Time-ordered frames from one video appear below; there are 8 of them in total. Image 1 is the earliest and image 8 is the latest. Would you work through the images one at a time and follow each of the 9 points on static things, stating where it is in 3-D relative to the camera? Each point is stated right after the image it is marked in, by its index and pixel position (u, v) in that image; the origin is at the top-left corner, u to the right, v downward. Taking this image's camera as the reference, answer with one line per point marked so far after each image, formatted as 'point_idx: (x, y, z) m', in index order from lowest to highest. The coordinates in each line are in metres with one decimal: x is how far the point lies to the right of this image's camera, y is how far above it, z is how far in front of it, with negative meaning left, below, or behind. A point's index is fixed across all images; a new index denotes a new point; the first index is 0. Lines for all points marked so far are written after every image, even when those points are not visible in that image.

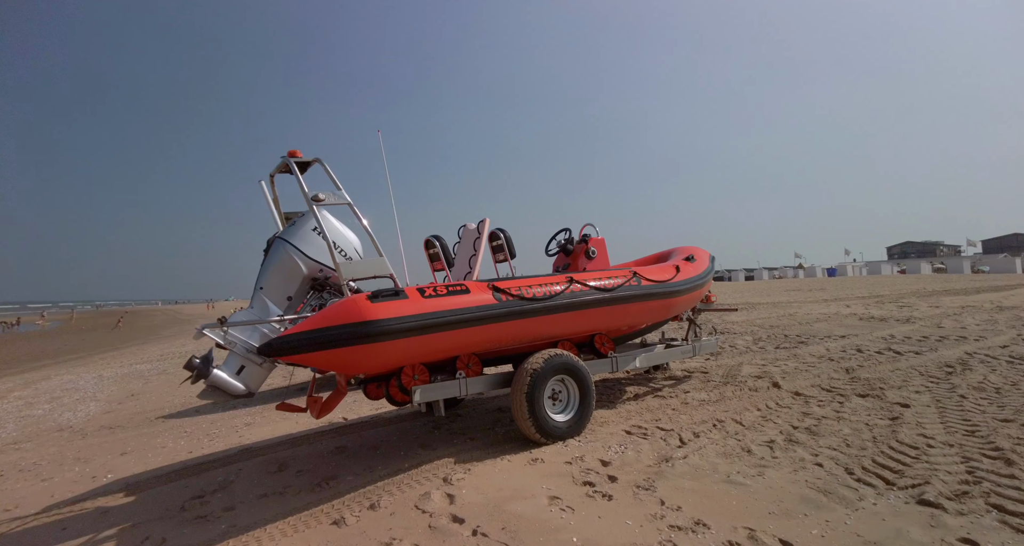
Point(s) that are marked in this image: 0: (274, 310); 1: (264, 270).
0: (-2.2, -0.3, +4.4) m
1: (-2.3, 0.0, +4.5) m
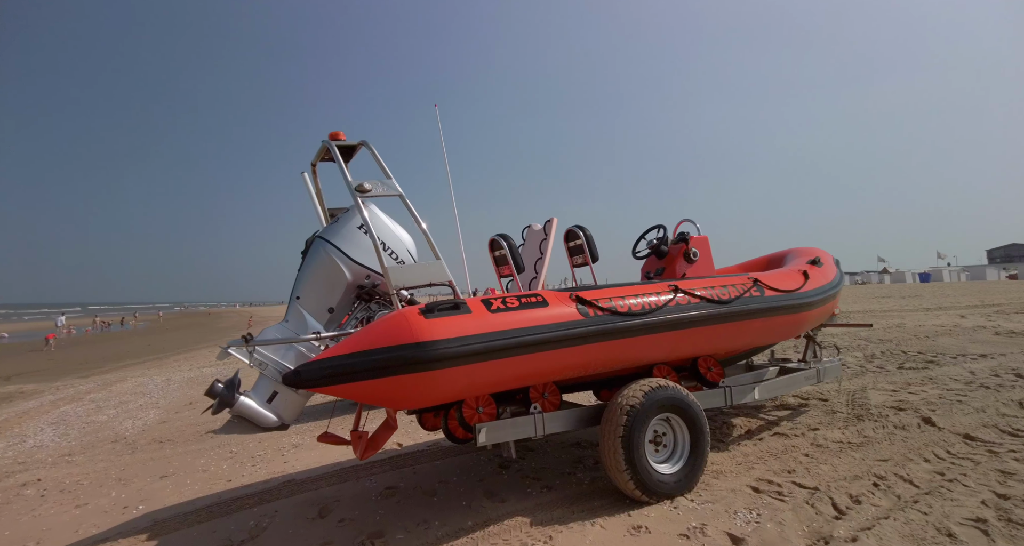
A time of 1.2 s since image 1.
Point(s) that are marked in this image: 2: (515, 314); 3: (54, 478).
0: (-1.5, -0.4, +3.7) m
1: (-1.6, 0.0, +3.8) m
2: (0.0, -0.3, +3.2) m
3: (-4.9, -2.2, +5.3) m
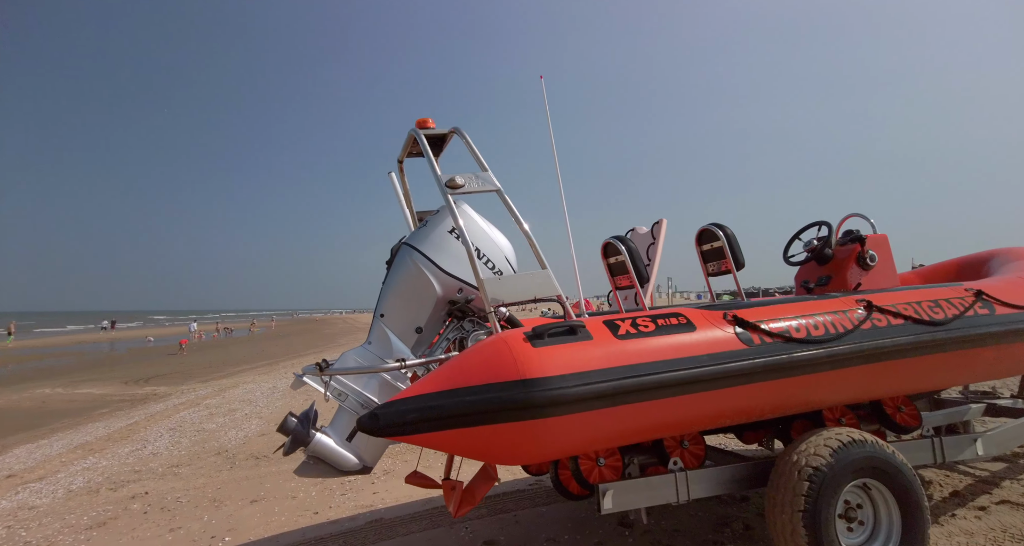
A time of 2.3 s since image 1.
0: (-0.7, -0.5, +3.2) m
1: (-0.9, -0.1, +3.3) m
2: (+0.7, -0.3, +2.4) m
3: (-3.8, -2.4, +5.3) m
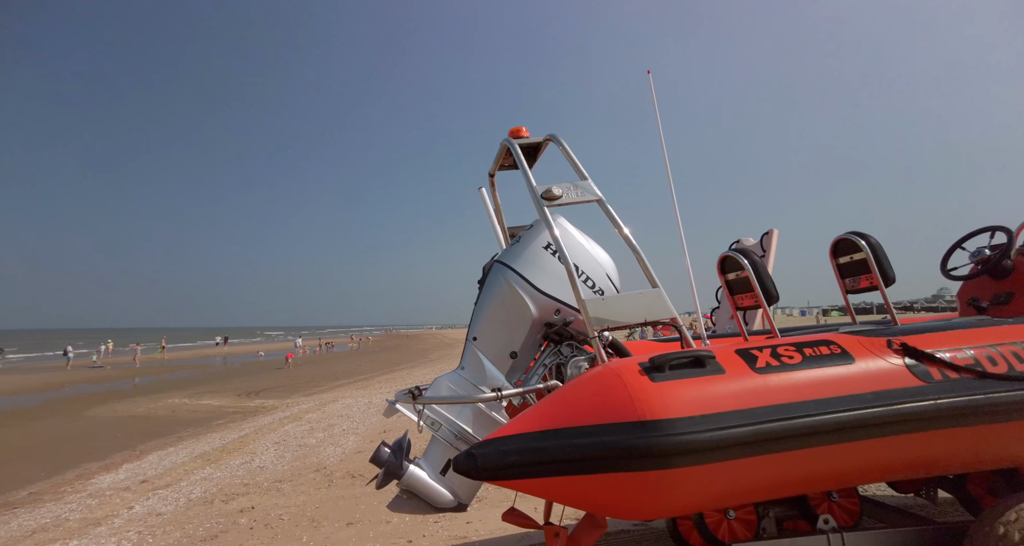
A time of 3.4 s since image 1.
0: (-0.1, -0.6, +2.9) m
1: (-0.2, -0.2, +3.1) m
2: (+1.2, -0.4, +2.0) m
3: (-2.8, -2.6, +5.5) m
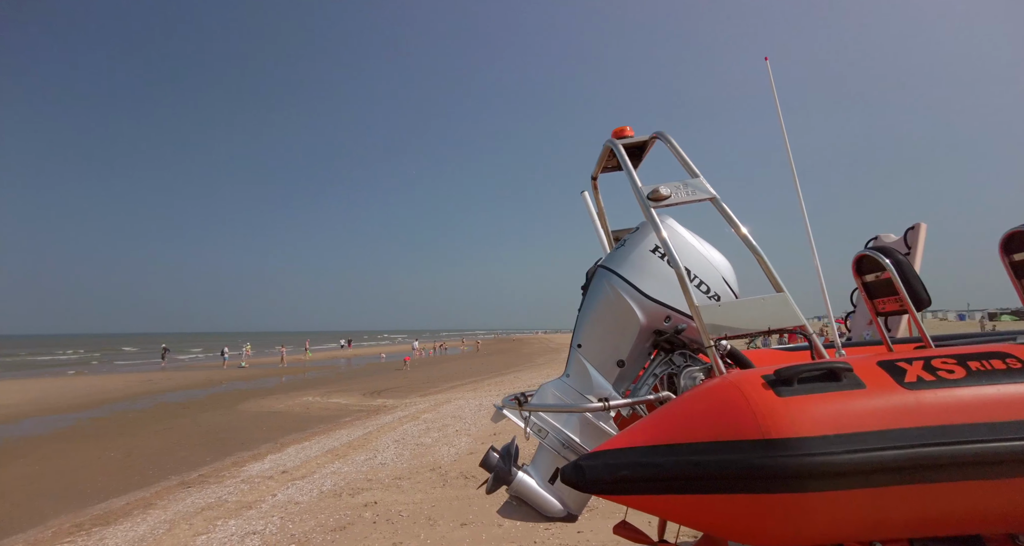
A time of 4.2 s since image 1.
0: (+0.5, -0.6, +2.9) m
1: (+0.4, -0.3, +3.1) m
2: (+1.6, -0.4, +1.7) m
3: (-1.5, -2.8, +5.9) m
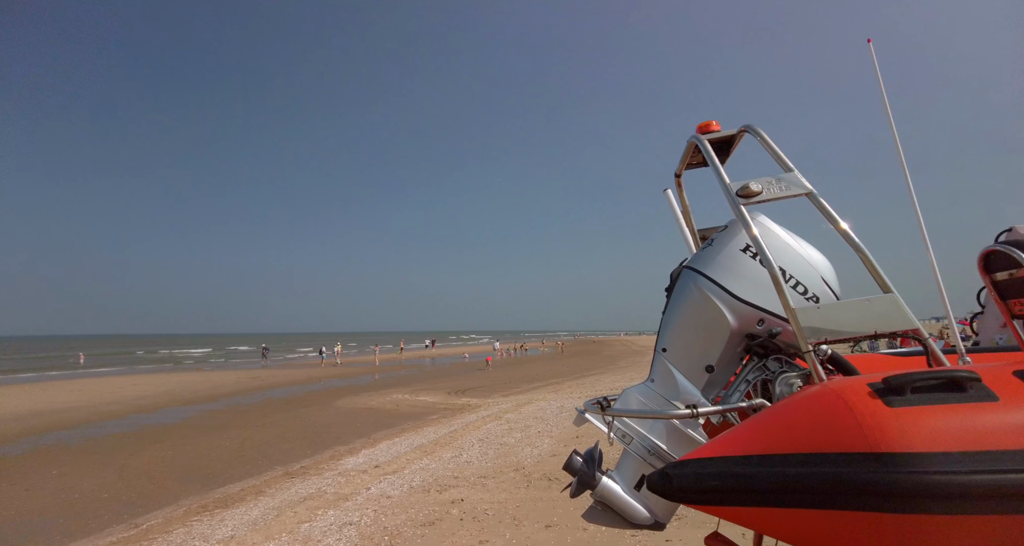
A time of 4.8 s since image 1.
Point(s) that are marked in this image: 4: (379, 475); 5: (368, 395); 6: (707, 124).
0: (+1.0, -0.7, +2.8) m
1: (+1.0, -0.3, +3.0) m
2: (+1.8, -0.4, +1.5) m
3: (-0.5, -2.8, +6.1) m
4: (-2.2, -3.3, +8.0) m
5: (-5.7, -4.8, +19.3) m
6: (+1.1, +0.8, +2.8) m
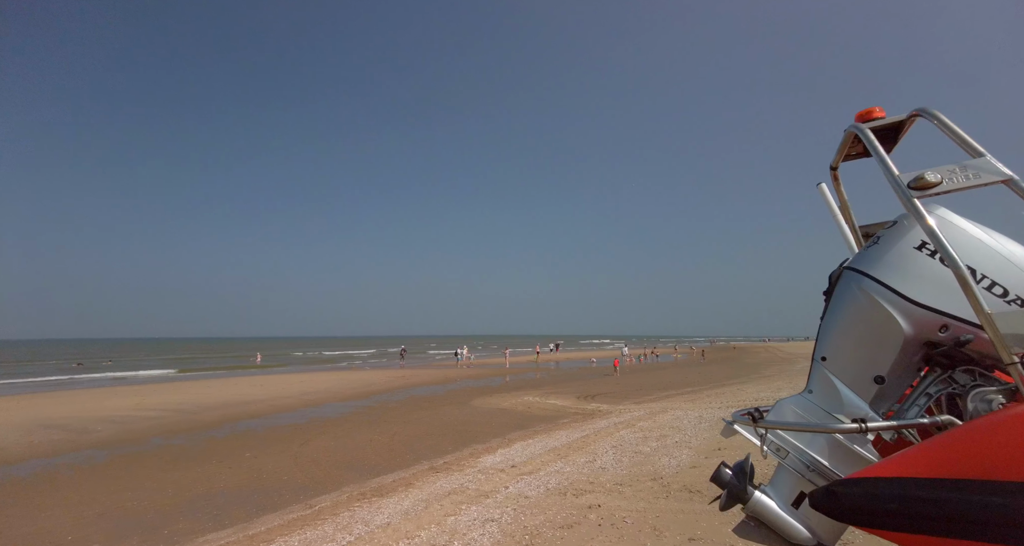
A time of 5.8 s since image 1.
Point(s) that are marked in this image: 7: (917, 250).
0: (+1.8, -0.7, +2.6) m
1: (+1.8, -0.3, +2.8) m
2: (+2.3, -0.4, +1.1) m
3: (+1.2, -2.9, +6.1) m
4: (+0.1, -3.4, +8.4) m
5: (-0.4, -5.1, +20.2) m
6: (+1.8, +0.8, +2.5) m
7: (+2.0, +0.1, +2.5) m
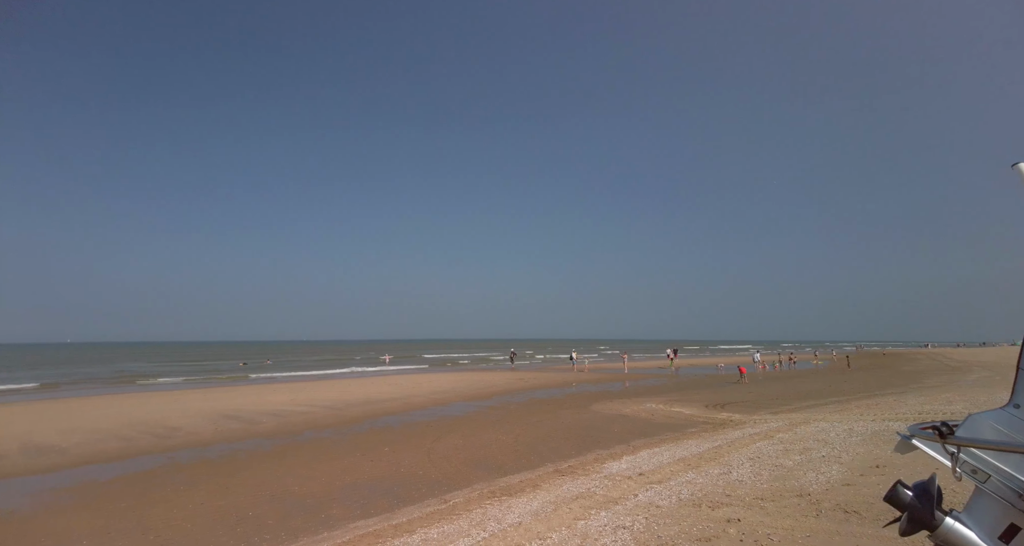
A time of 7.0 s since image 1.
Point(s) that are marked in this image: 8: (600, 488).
0: (+2.5, -0.6, +2.1) m
1: (+2.5, -0.3, +2.4) m
2: (+2.6, -0.3, +0.6) m
3: (+2.8, -2.9, +5.7) m
4: (+2.3, -3.5, +8.2) m
5: (+4.6, -5.3, +19.8) m
6: (+2.5, +0.8, +2.1) m
7: (+2.7, +0.1, +2.0) m
8: (+1.6, -3.6, +8.3) m
